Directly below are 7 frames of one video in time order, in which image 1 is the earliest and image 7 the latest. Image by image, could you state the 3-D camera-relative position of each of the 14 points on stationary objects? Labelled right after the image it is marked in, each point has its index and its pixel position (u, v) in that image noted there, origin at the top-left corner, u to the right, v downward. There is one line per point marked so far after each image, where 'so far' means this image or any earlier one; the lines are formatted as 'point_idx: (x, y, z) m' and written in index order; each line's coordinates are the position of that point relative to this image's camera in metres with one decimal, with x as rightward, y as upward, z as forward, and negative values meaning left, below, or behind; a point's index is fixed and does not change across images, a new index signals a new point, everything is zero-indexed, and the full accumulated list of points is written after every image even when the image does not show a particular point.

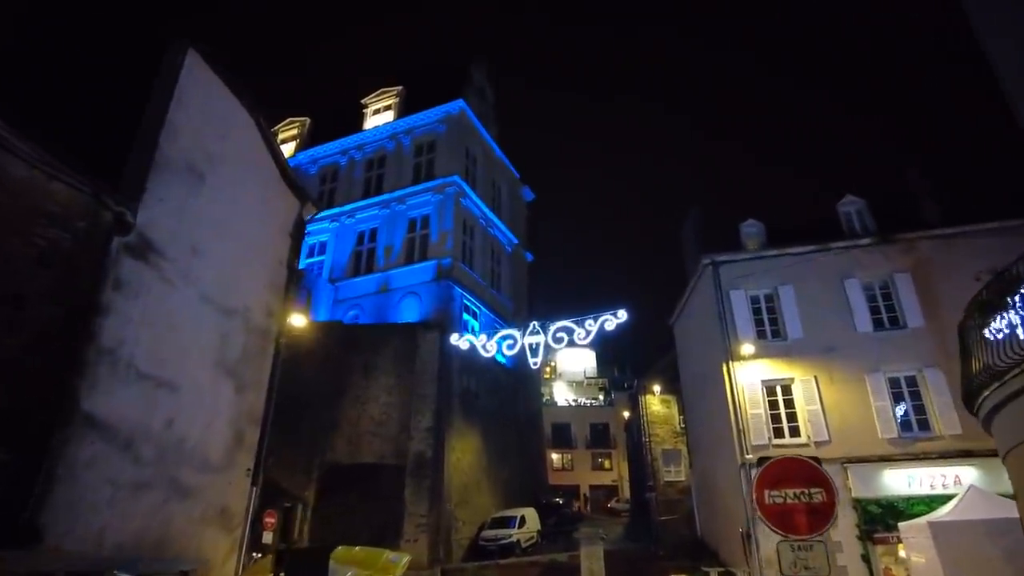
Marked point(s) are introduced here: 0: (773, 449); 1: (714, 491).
0: (+6.1, -3.8, +15.0) m
1: (+5.5, -5.5, +17.6) m
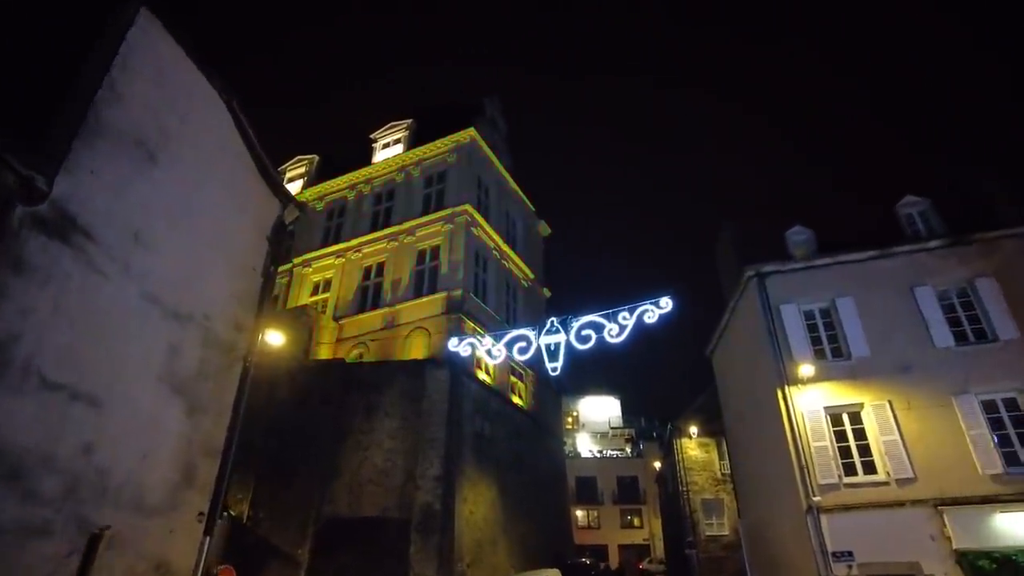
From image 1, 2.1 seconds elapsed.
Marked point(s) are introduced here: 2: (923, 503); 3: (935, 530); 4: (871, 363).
0: (+6.4, -3.9, +12.4) m
1: (+6.0, -5.8, +14.8) m
2: (+7.5, -3.9, +11.8) m
3: (+7.6, -4.3, +11.6) m
4: (+7.6, -1.6, +13.5) m
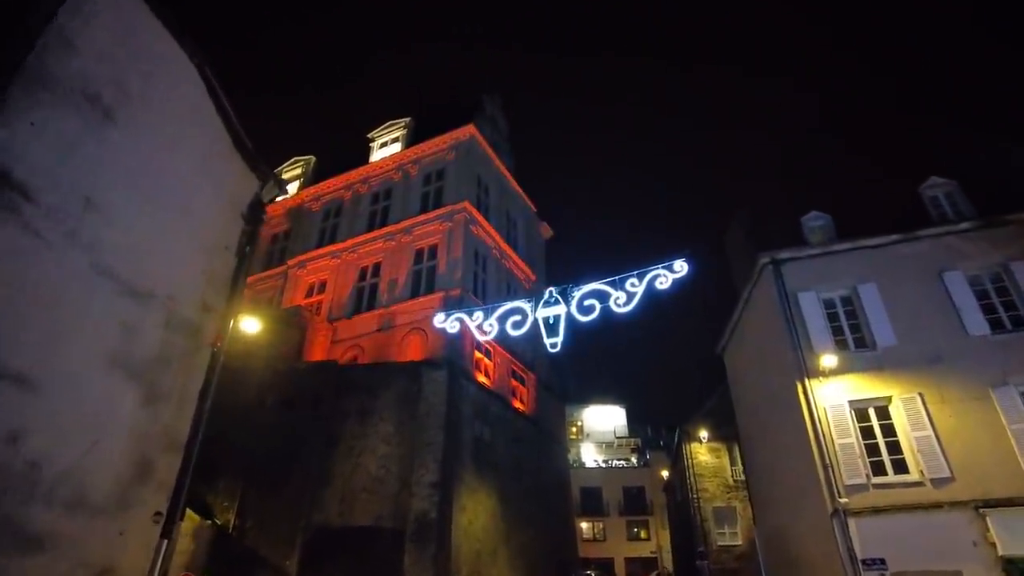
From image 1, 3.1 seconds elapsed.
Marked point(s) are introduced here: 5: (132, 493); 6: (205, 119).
0: (+6.4, -3.6, +11.3) m
1: (+6.0, -5.5, +13.7) m
2: (+7.5, -3.6, +10.7) m
3: (+7.6, -4.0, +10.5) m
4: (+7.5, -1.3, +12.5) m
5: (-4.7, -2.5, +7.9) m
6: (-5.0, +2.8, +10.5) m
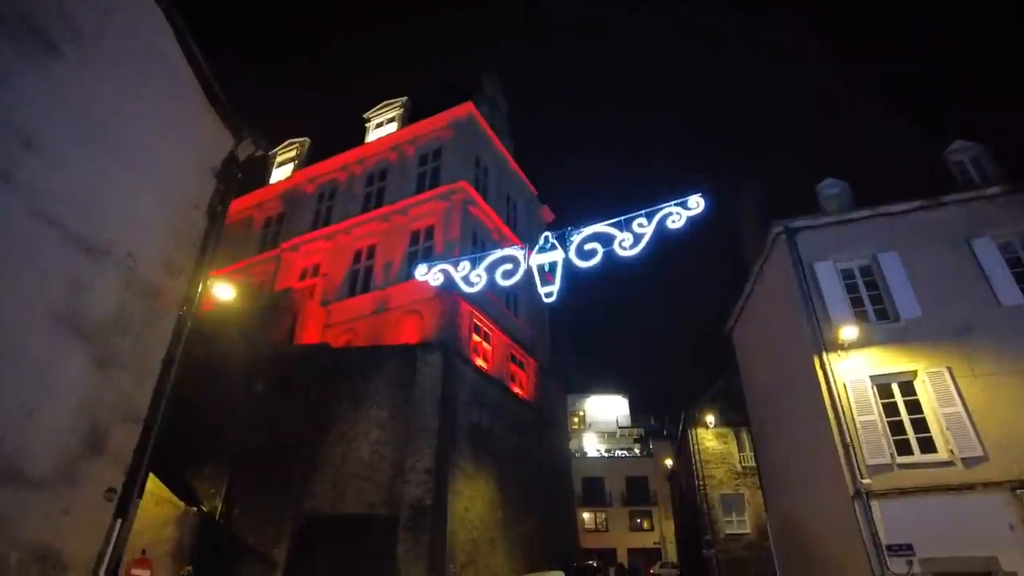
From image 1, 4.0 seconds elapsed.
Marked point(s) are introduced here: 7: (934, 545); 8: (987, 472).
0: (+6.3, -3.0, +10.5) m
1: (+5.9, -4.9, +12.9) m
2: (+7.4, -3.0, +9.8) m
3: (+7.5, -3.4, +9.6) m
4: (+7.4, -0.7, +11.6) m
5: (-4.8, -2.0, +7.1) m
6: (-5.1, +3.3, +9.7) m
7: (+6.4, -3.9, +9.8) m
8: (+7.4, -2.9, +10.0) m
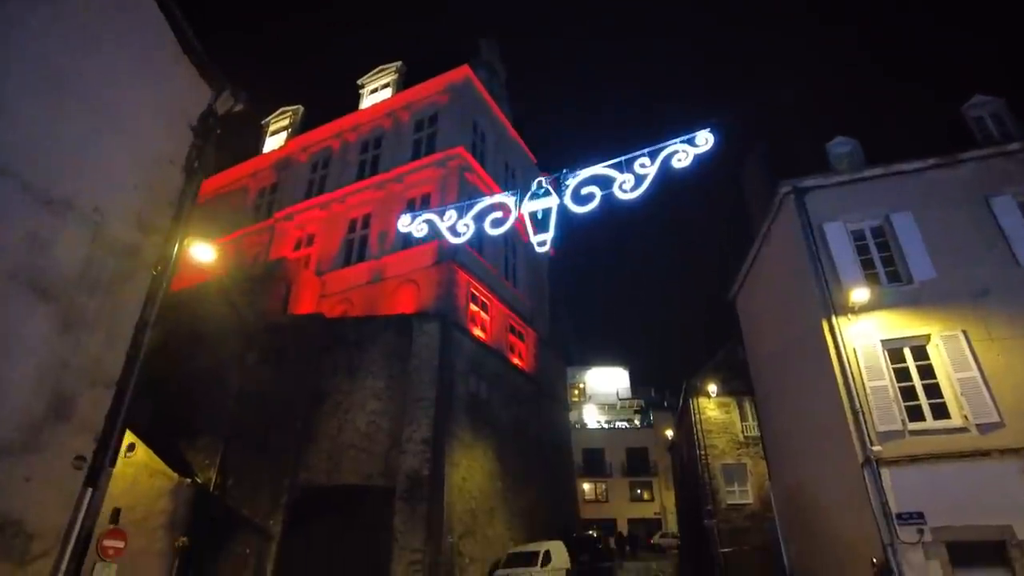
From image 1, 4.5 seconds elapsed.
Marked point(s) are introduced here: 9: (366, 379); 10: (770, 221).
0: (+6.2, -2.3, +10.1) m
1: (+5.8, -4.2, +12.5) m
2: (+7.3, -2.4, +9.4) m
3: (+7.4, -2.8, +9.2) m
4: (+7.4, 0.0, +11.1) m
5: (-4.9, -1.5, +6.7) m
6: (-5.2, +3.9, +9.0) m
7: (+6.4, -3.3, +9.4) m
8: (+7.3, -2.2, +9.6) m
9: (-4.5, -2.8, +19.8) m
10: (+5.6, +1.4, +14.0) m
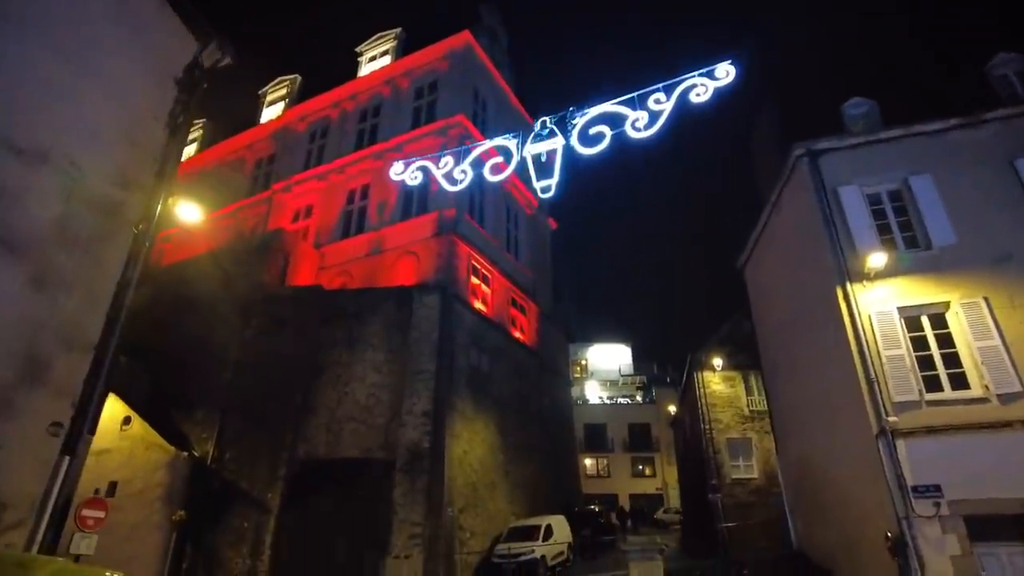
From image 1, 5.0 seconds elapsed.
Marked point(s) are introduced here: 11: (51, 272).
0: (+6.3, -1.8, +9.7) m
1: (+5.9, -3.6, +12.2) m
2: (+7.3, -1.9, +9.0) m
3: (+7.4, -2.3, +8.8) m
4: (+7.4, +0.6, +10.6) m
5: (-4.9, -1.1, +6.3) m
6: (-5.2, +4.4, +8.5) m
7: (+6.4, -2.8, +9.1) m
8: (+7.3, -1.7, +9.2) m
9: (-4.4, -1.9, +19.4) m
10: (+5.6, +2.1, +13.4) m
11: (-4.9, +0.2, +6.9) m
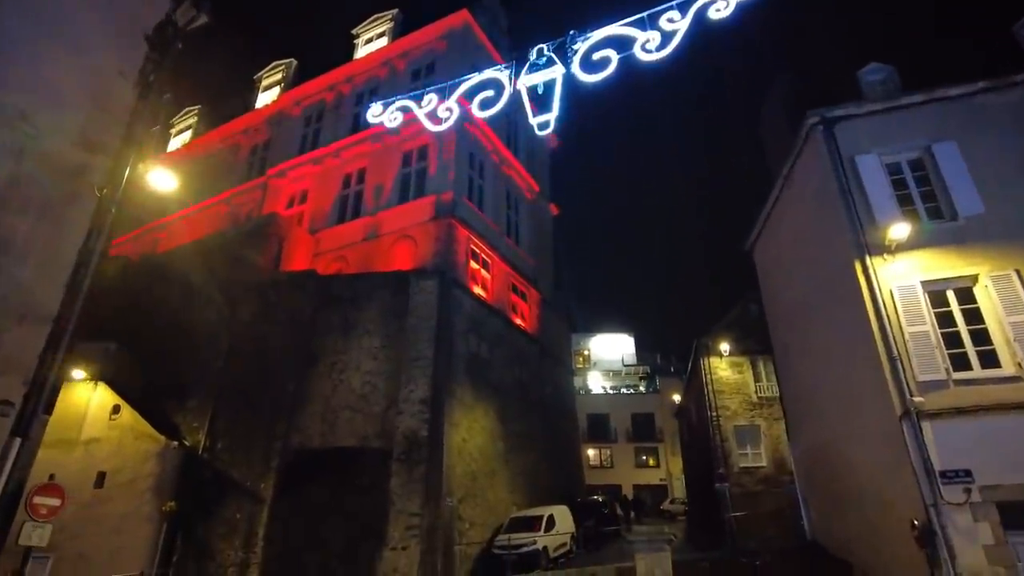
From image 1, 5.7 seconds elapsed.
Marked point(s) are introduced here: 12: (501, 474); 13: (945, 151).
0: (+6.2, -1.4, +9.0) m
1: (+5.9, -3.2, +11.6) m
2: (+7.3, -1.5, +8.4) m
3: (+7.4, -1.9, +8.2) m
4: (+7.4, +1.0, +10.0) m
5: (-4.9, -0.8, +5.7) m
6: (-5.2, +4.7, +7.8) m
7: (+6.3, -2.4, +8.4) m
8: (+7.3, -1.3, +8.6) m
9: (-4.4, -1.4, +18.8) m
10: (+5.6, +2.6, +12.8) m
11: (-5.0, +0.5, +6.3) m
12: (-0.3, -5.7, +19.6) m
13: (+7.3, +2.3, +10.8) m
